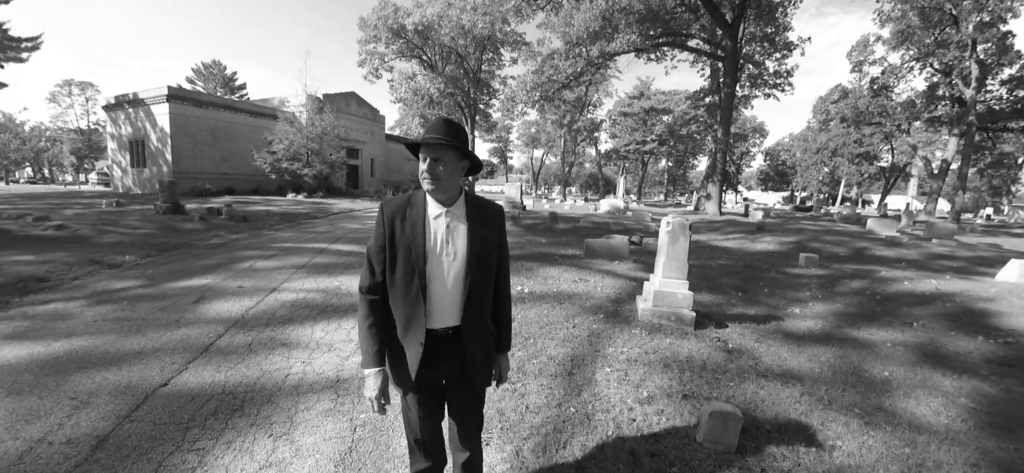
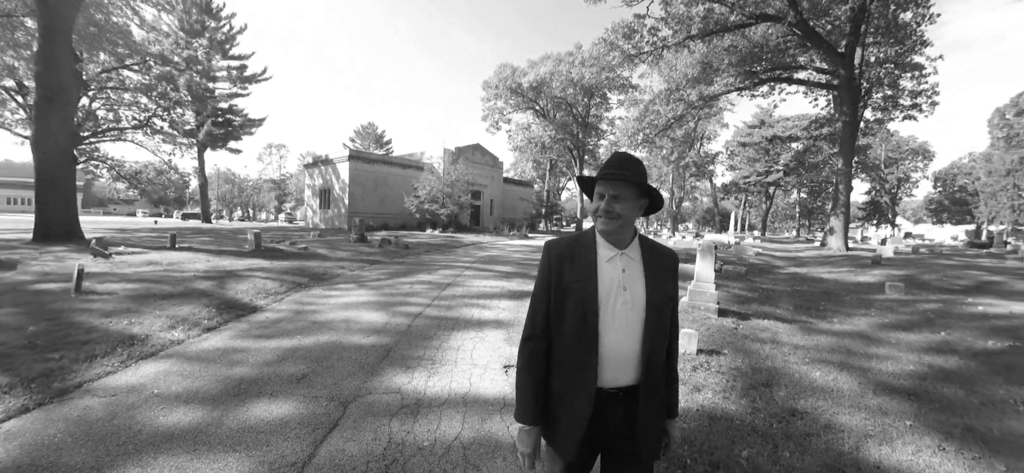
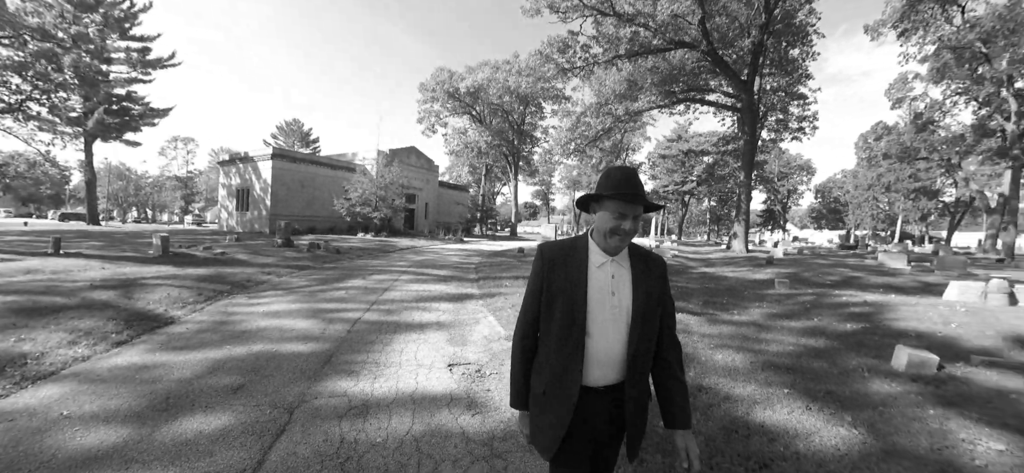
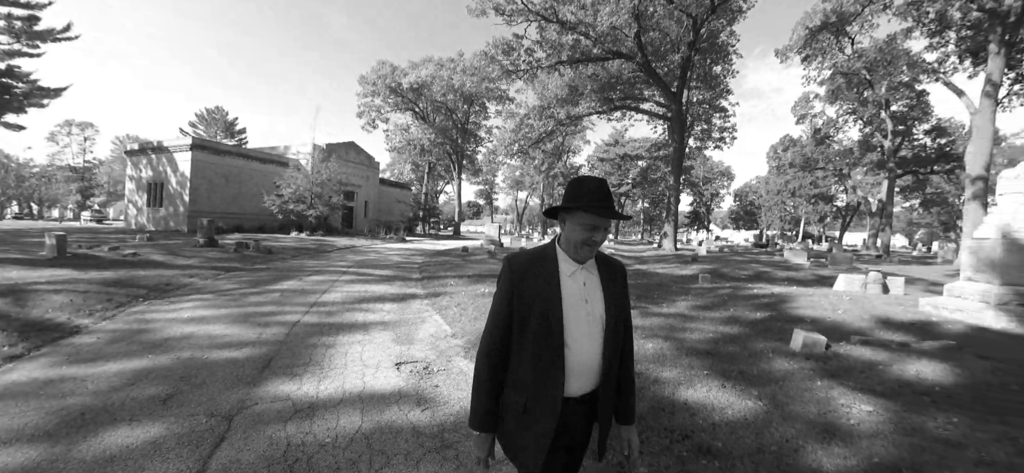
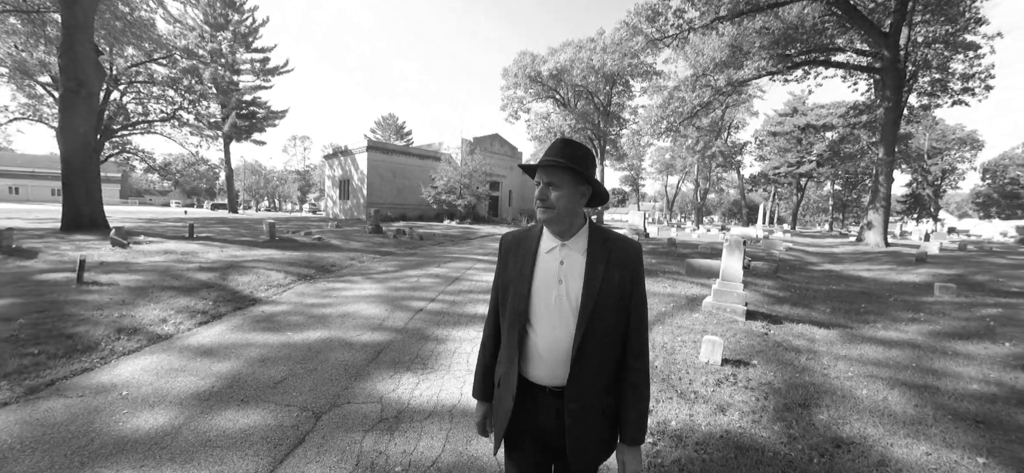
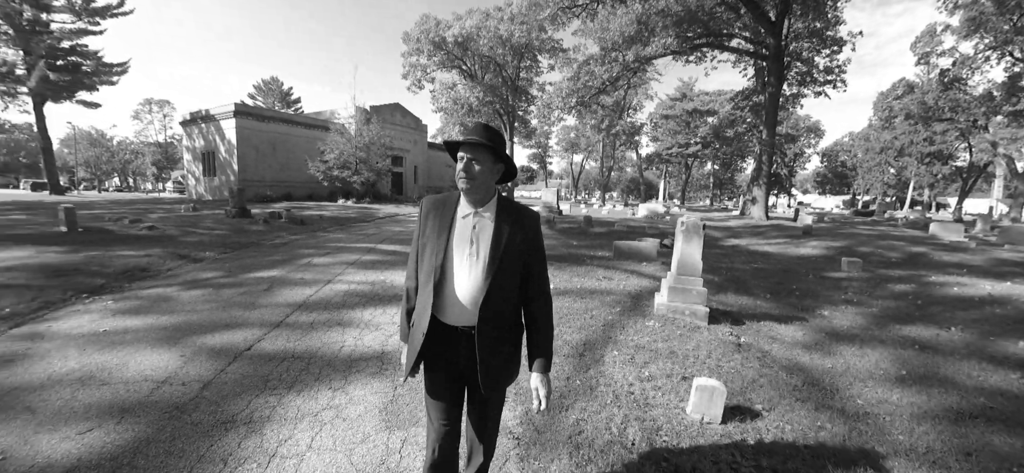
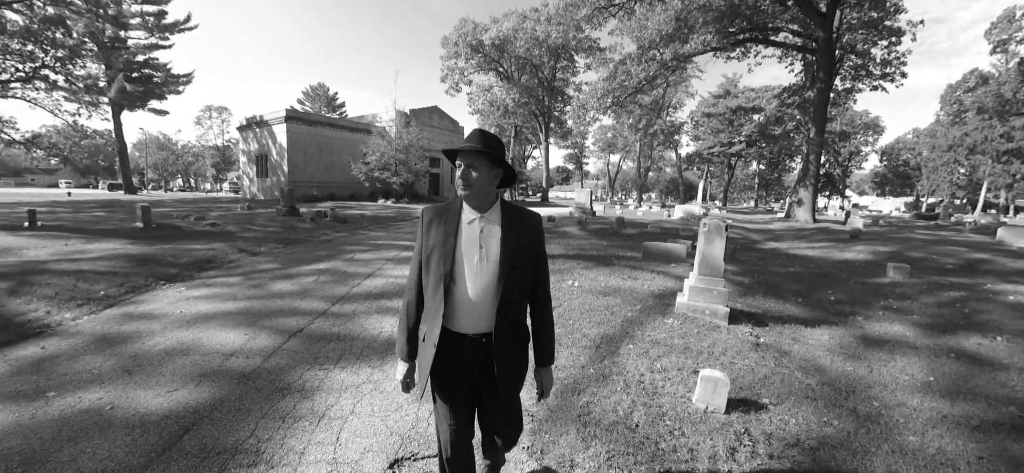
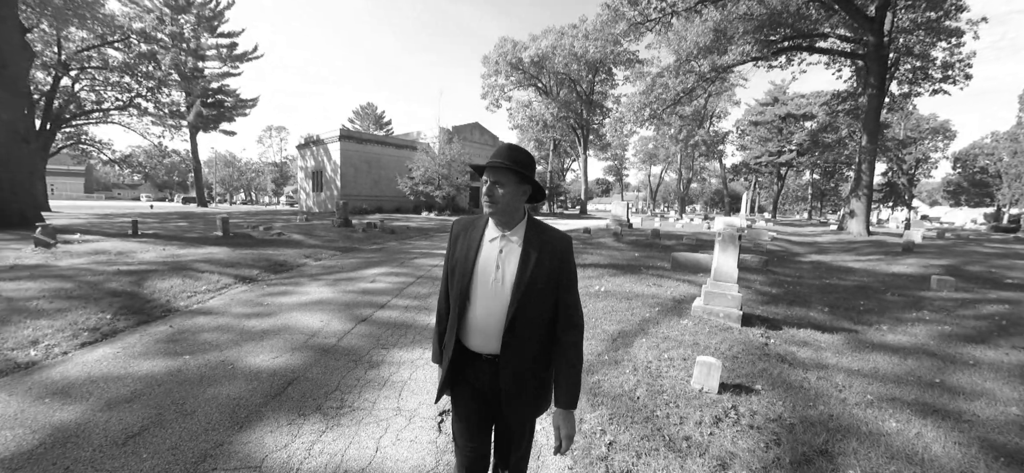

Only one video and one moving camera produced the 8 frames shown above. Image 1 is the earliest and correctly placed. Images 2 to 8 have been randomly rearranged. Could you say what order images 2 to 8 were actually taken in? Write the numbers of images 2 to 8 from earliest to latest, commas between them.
6, 7, 8, 5, 2, 3, 4
